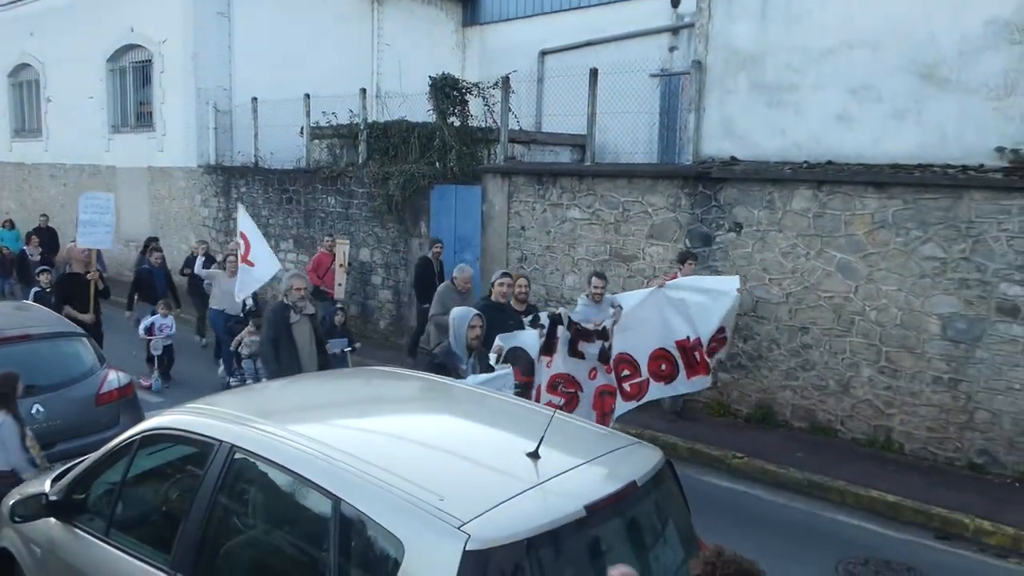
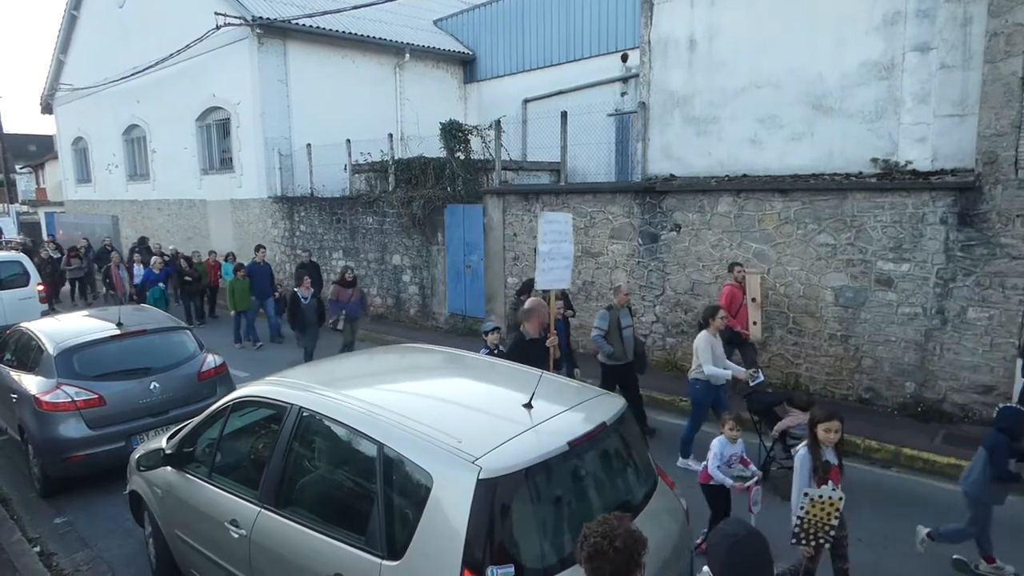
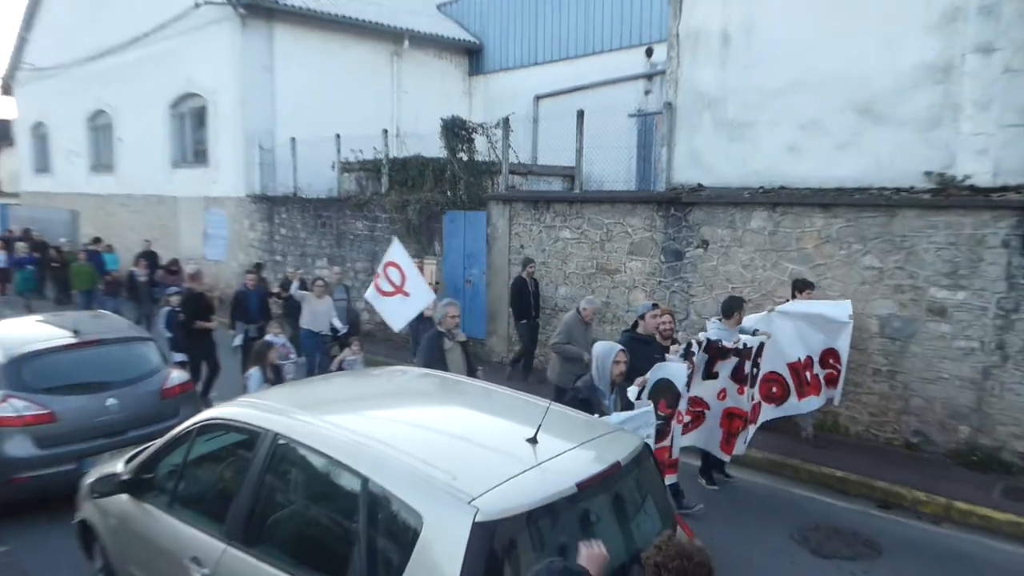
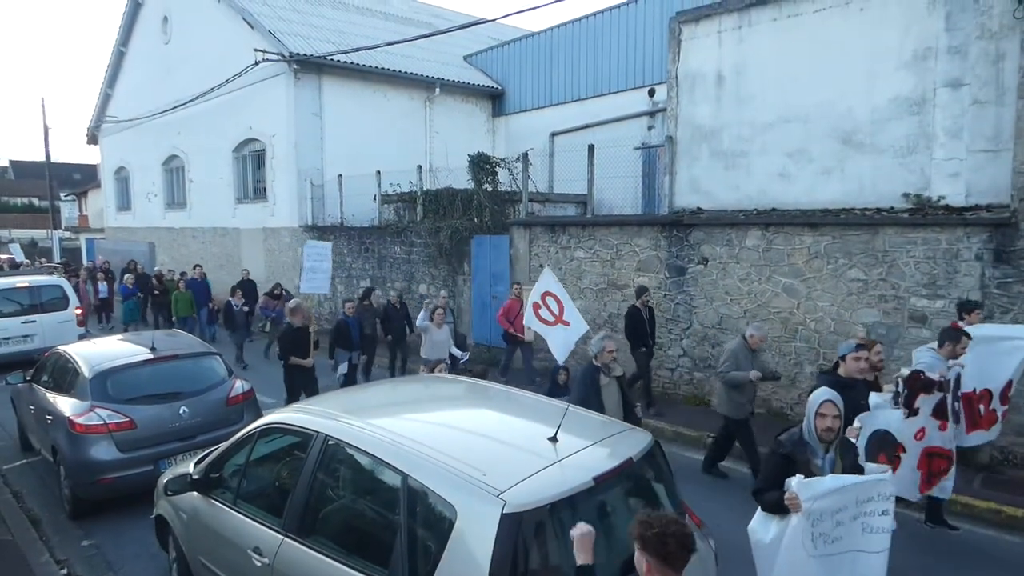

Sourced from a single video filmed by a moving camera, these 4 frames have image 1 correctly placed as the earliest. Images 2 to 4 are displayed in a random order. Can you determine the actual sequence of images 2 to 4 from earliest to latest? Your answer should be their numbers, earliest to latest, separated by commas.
3, 4, 2
